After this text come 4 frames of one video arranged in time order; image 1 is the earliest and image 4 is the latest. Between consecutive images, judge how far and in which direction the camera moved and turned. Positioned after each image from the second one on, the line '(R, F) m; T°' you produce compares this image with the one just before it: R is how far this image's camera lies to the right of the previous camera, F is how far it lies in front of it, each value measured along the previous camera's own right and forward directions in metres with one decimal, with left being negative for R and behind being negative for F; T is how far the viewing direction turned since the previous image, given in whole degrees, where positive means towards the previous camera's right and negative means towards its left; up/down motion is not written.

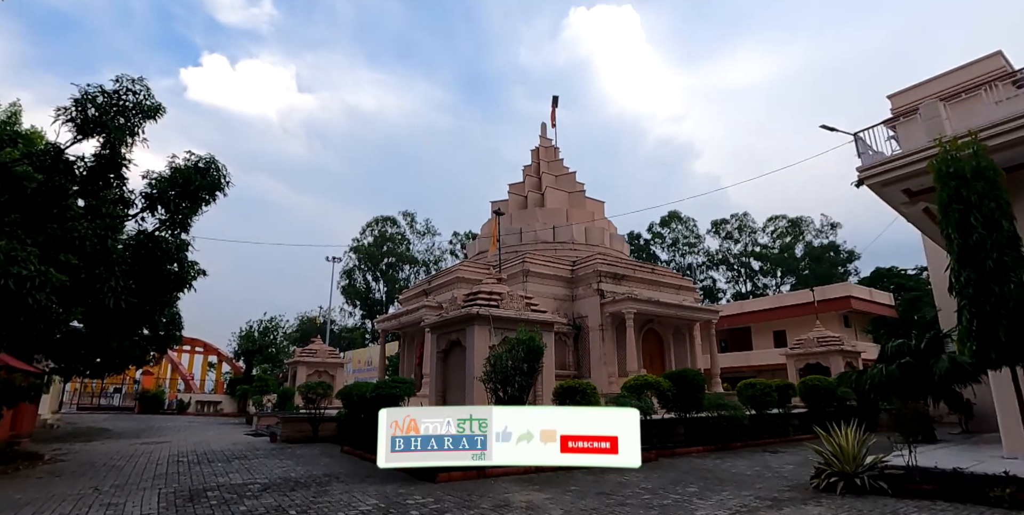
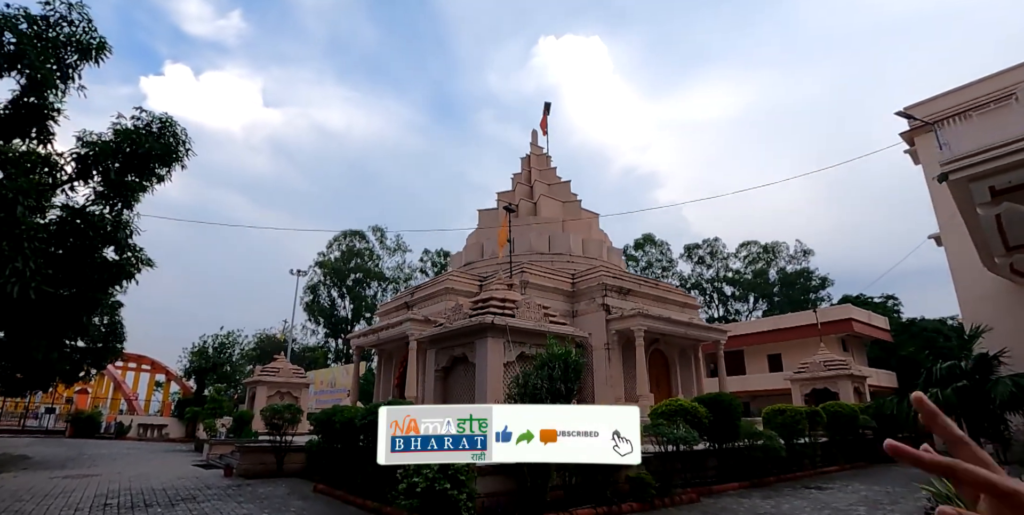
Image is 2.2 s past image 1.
(-0.9, +1.7) m; +4°
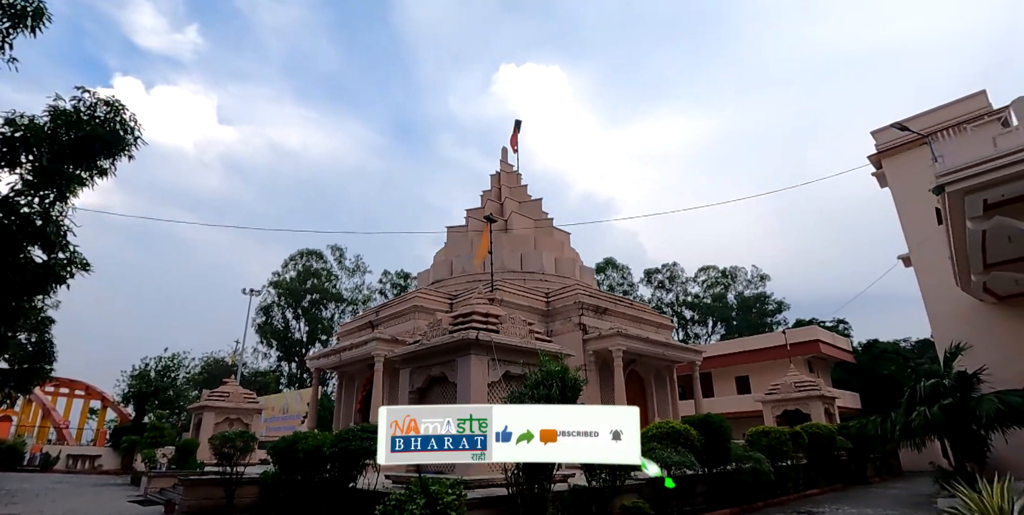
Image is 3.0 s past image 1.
(-0.4, +0.6) m; +4°
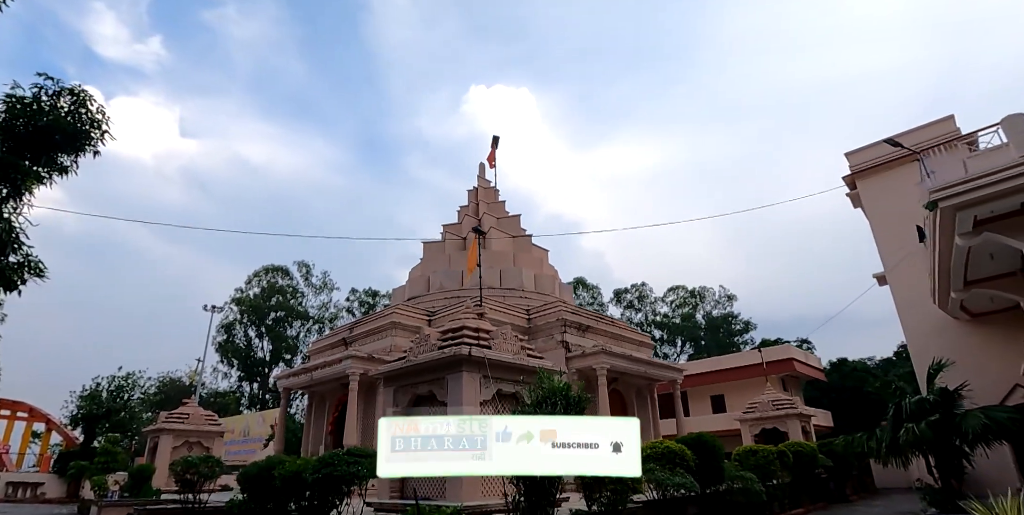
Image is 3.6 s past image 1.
(-0.4, +0.3) m; +3°
